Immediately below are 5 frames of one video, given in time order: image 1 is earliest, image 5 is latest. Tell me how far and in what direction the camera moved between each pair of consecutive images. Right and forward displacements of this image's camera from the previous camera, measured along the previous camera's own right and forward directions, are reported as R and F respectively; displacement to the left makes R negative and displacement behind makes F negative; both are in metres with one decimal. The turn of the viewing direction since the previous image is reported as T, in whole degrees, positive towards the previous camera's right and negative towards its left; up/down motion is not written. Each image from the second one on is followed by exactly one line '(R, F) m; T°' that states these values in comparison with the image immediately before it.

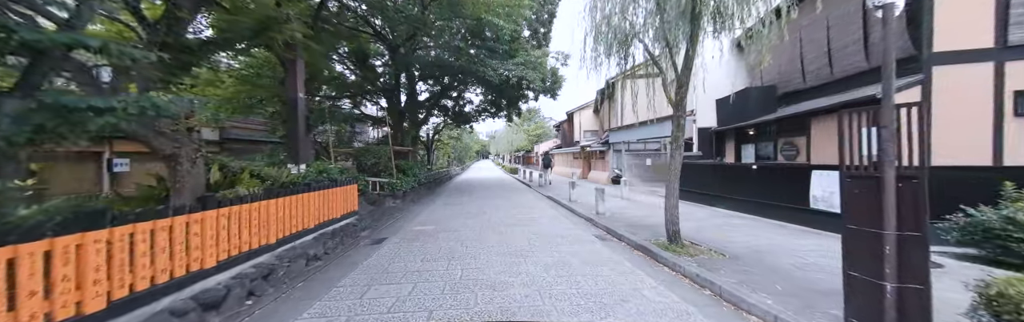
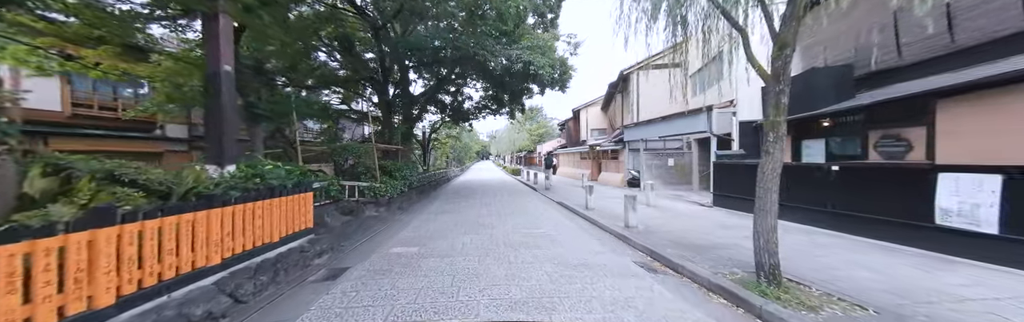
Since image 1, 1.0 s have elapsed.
(-0.2, +1.8) m; 0°
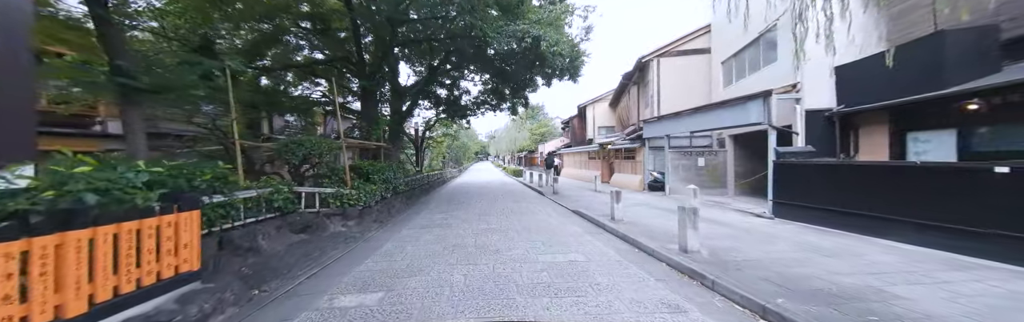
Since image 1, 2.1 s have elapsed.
(-0.2, +2.0) m; 0°
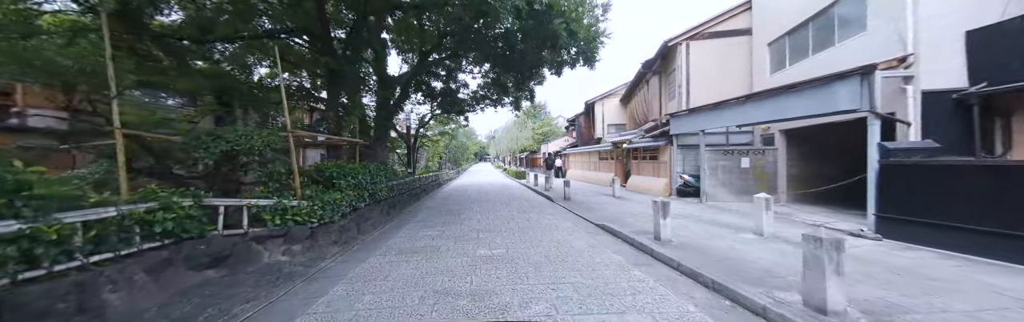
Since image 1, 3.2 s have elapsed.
(-0.2, +1.9) m; 0°
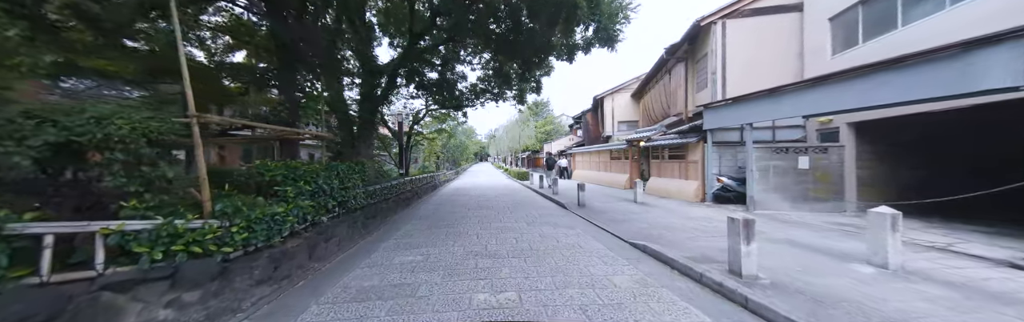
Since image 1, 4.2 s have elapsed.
(-0.2, +1.7) m; 0°
